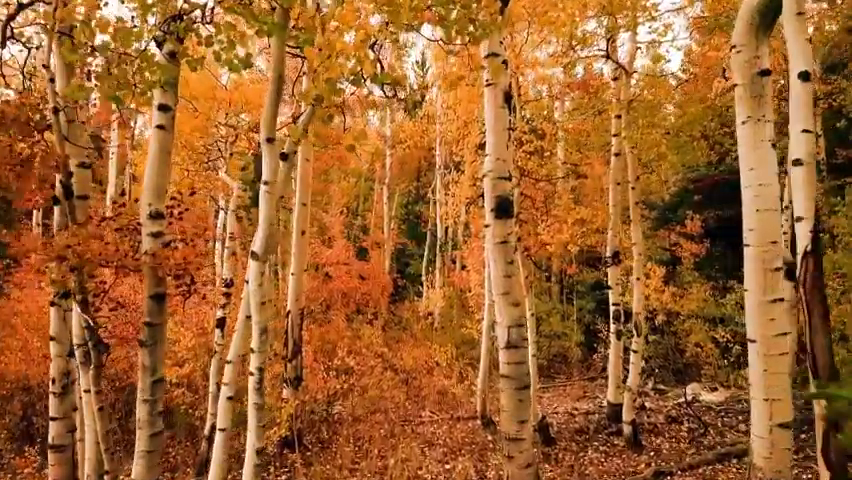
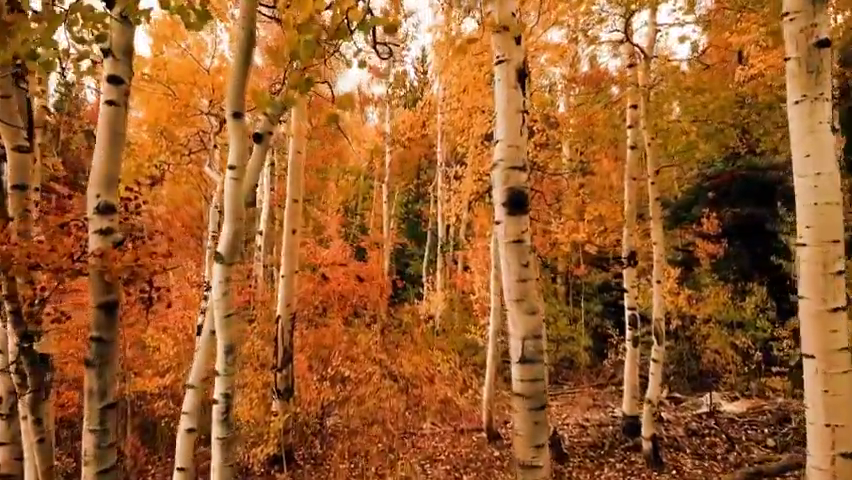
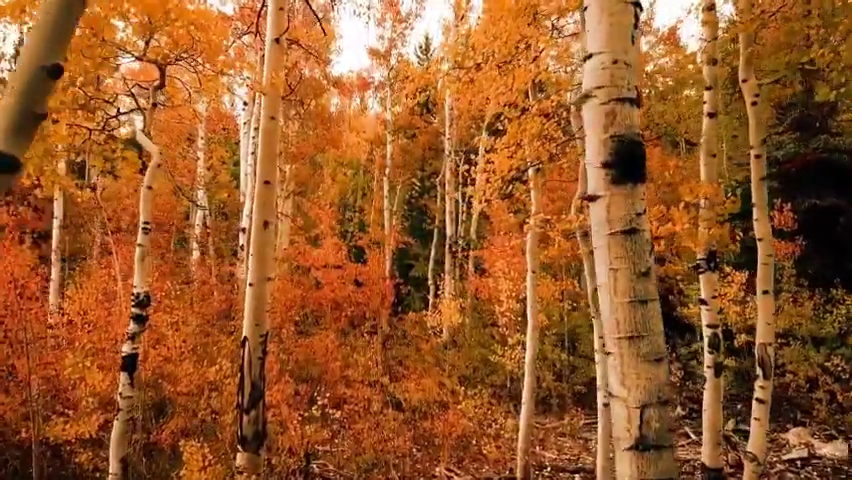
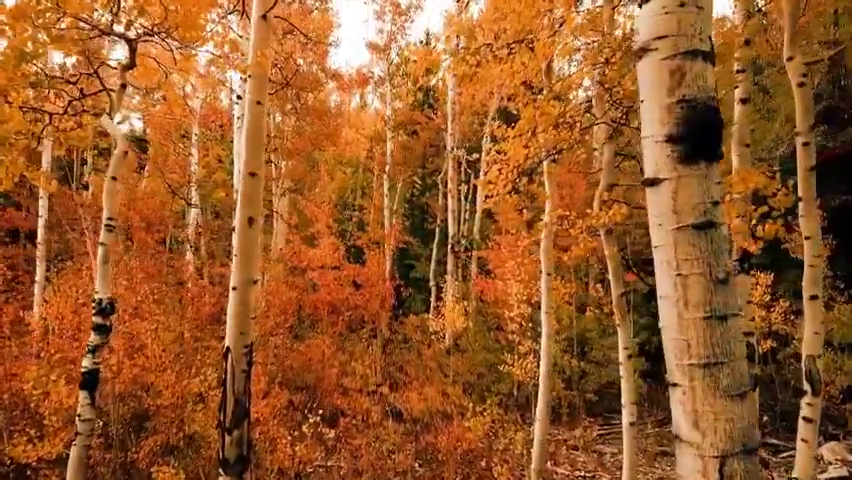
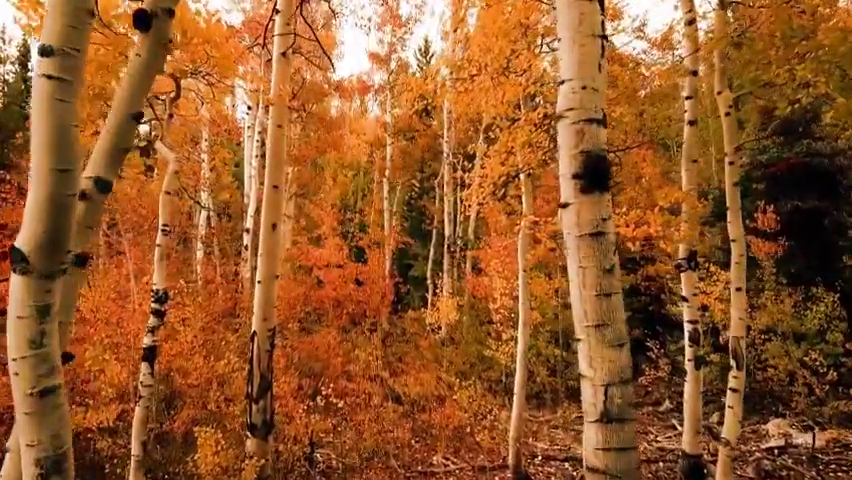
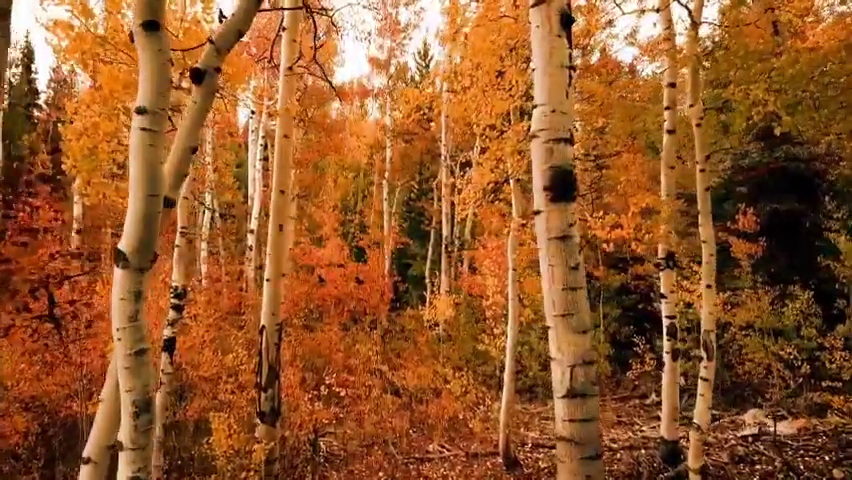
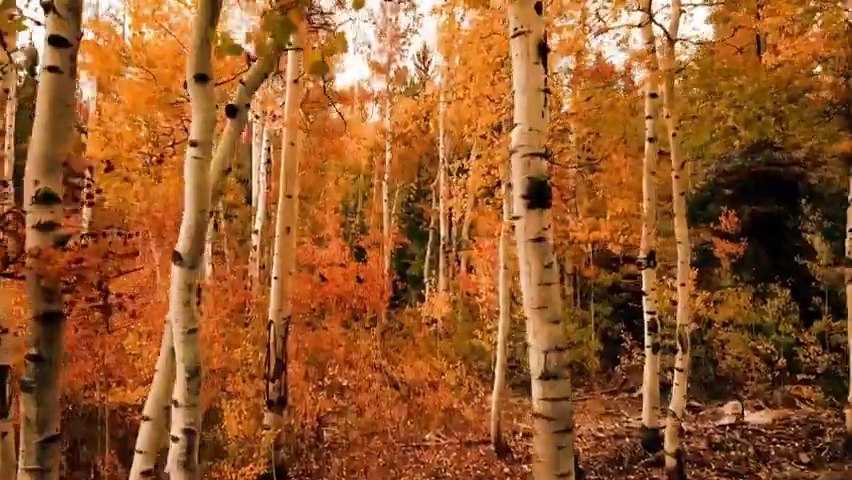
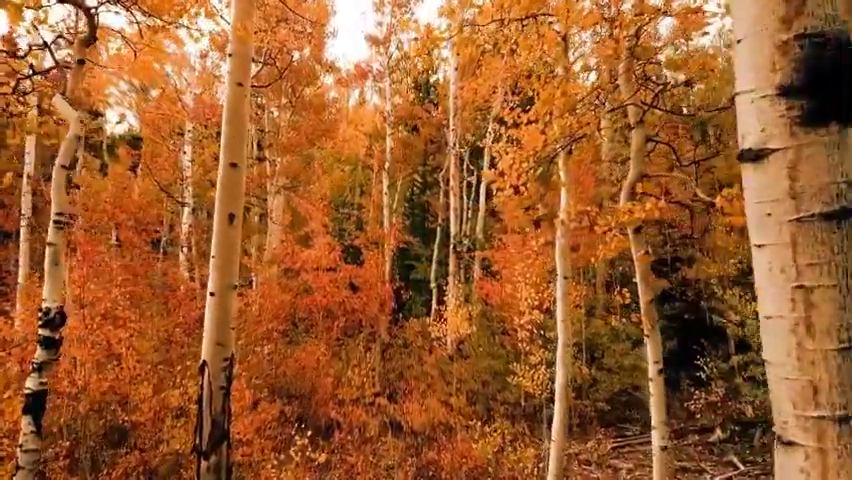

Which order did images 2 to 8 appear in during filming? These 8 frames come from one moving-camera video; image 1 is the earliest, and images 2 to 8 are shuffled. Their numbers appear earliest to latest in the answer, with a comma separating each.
2, 7, 6, 5, 3, 4, 8
